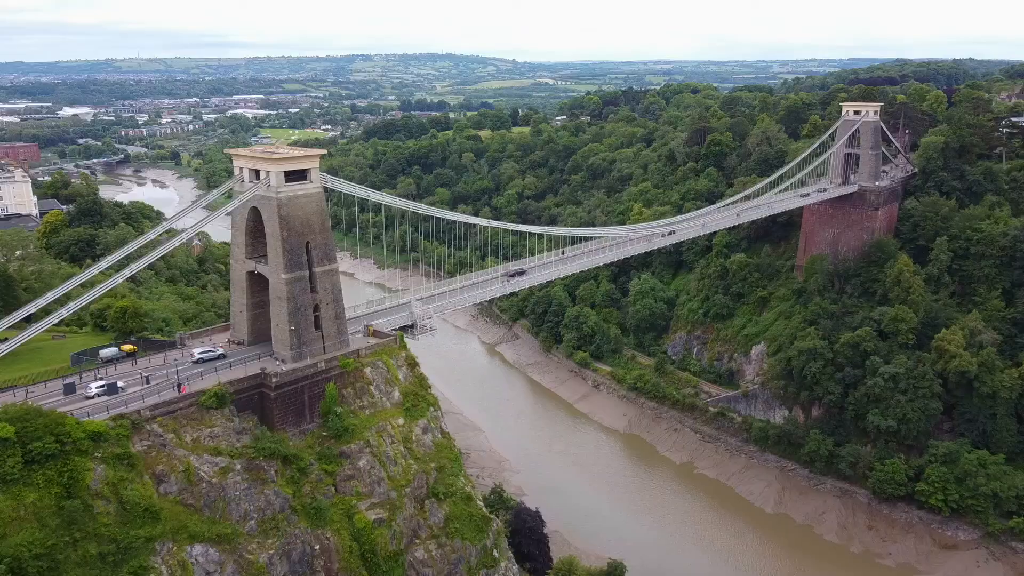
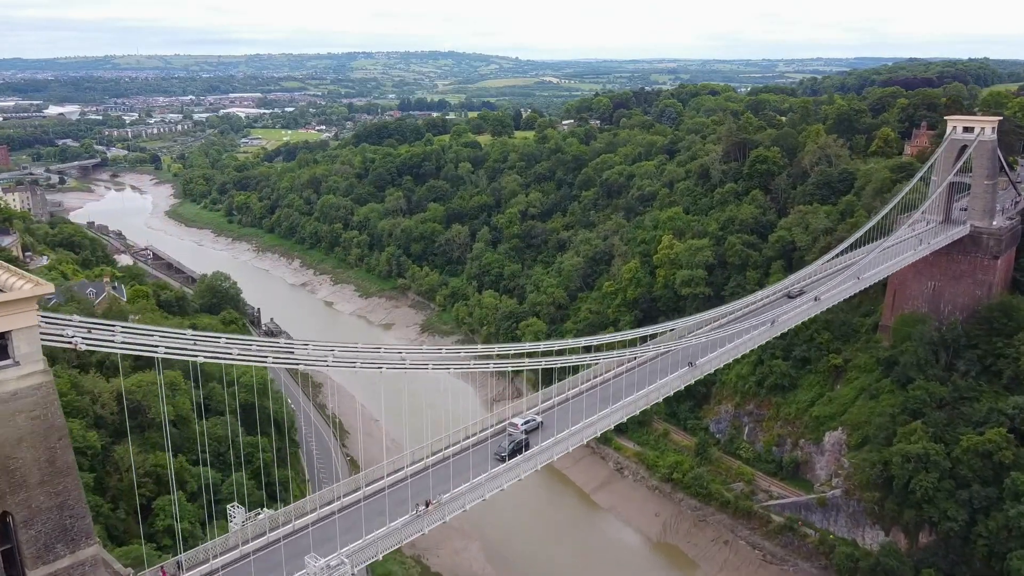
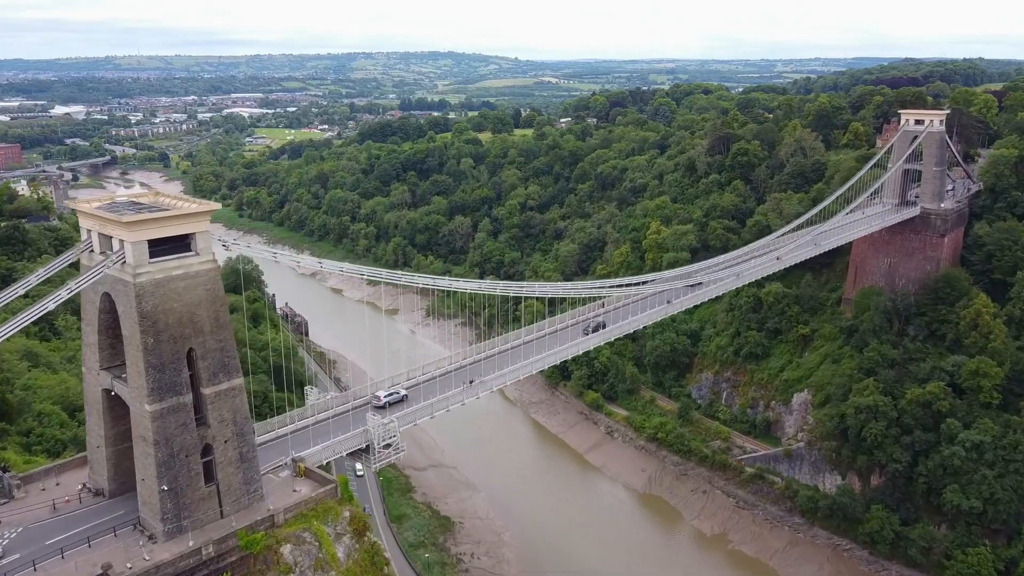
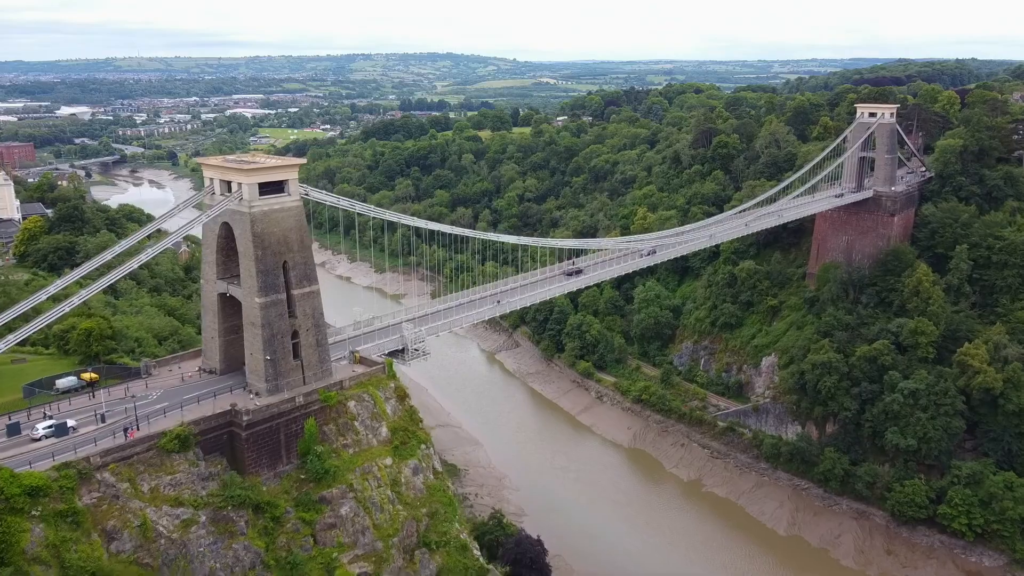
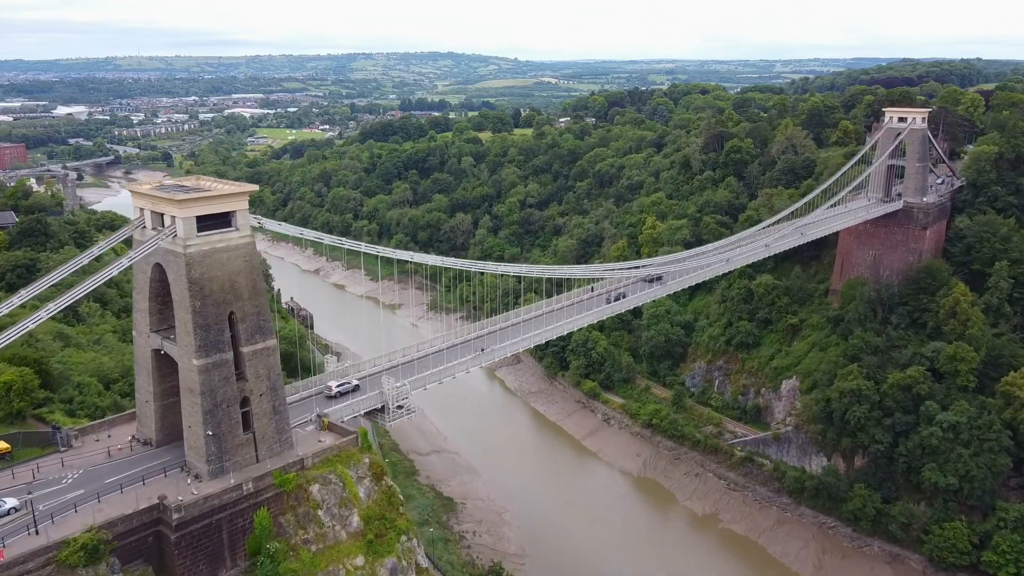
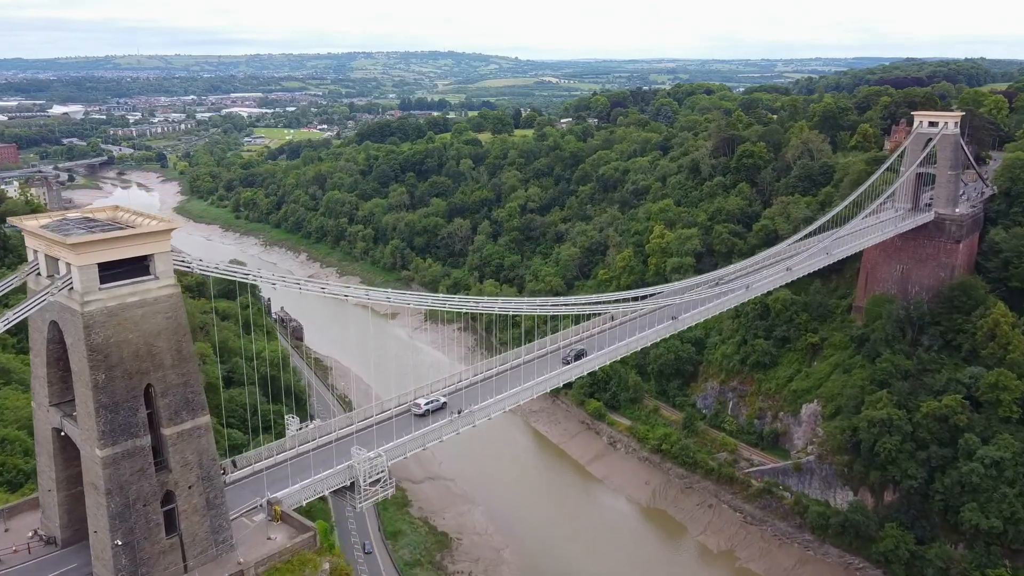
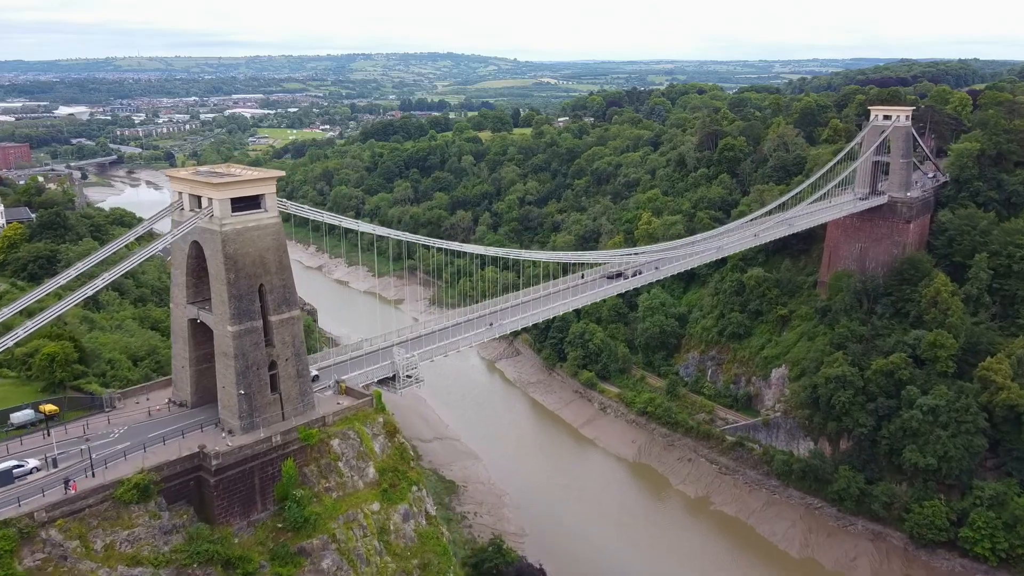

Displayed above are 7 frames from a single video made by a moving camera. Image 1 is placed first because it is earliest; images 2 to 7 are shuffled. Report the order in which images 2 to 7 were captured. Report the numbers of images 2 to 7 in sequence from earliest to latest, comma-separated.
4, 7, 5, 3, 6, 2
